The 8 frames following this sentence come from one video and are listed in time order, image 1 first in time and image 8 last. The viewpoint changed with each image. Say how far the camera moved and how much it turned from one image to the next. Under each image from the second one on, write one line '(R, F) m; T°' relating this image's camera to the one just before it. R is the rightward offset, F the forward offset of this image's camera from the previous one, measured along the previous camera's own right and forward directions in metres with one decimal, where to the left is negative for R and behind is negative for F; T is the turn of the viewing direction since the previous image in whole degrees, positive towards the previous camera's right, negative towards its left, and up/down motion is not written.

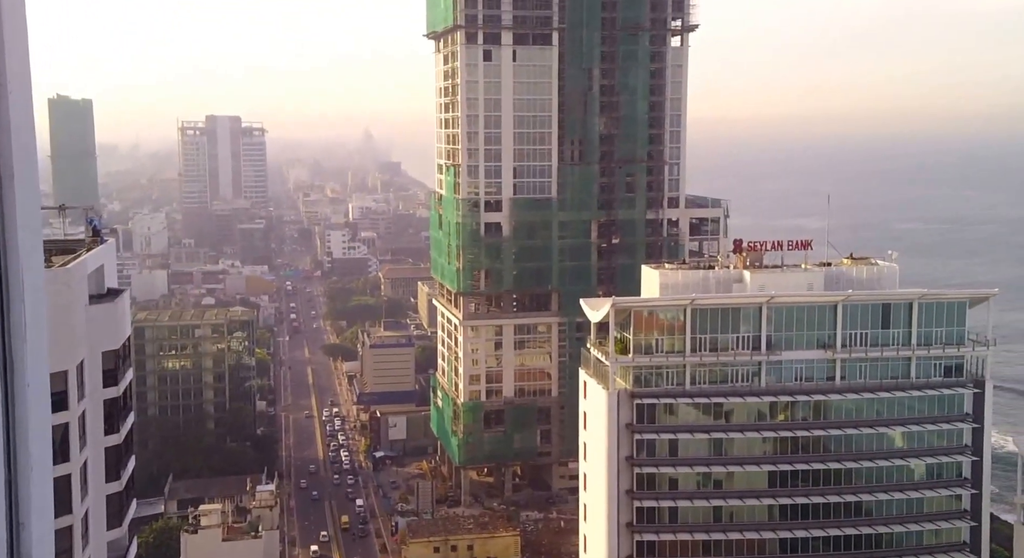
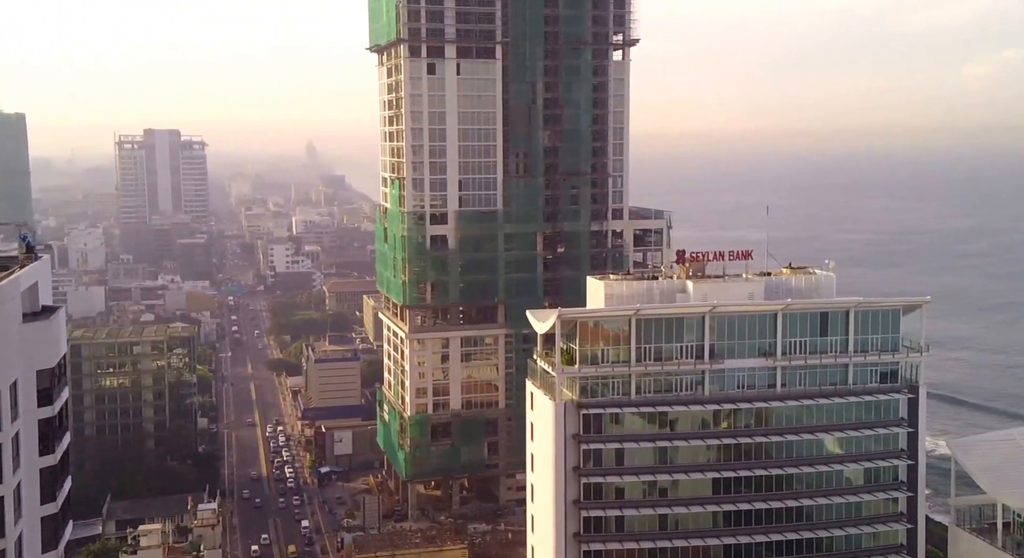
(-0.3, 0.0) m; +3°
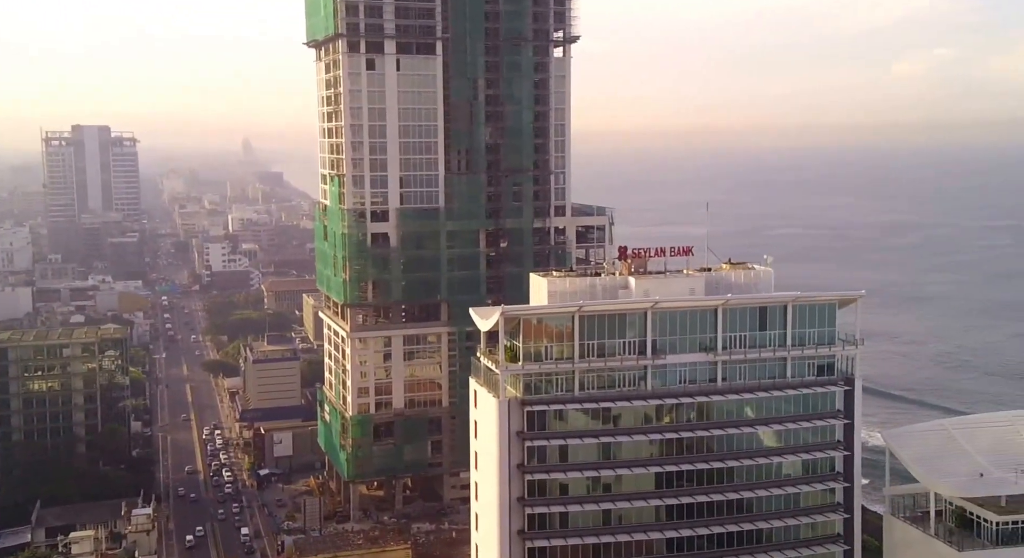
(-0.1, +0.8) m; +3°
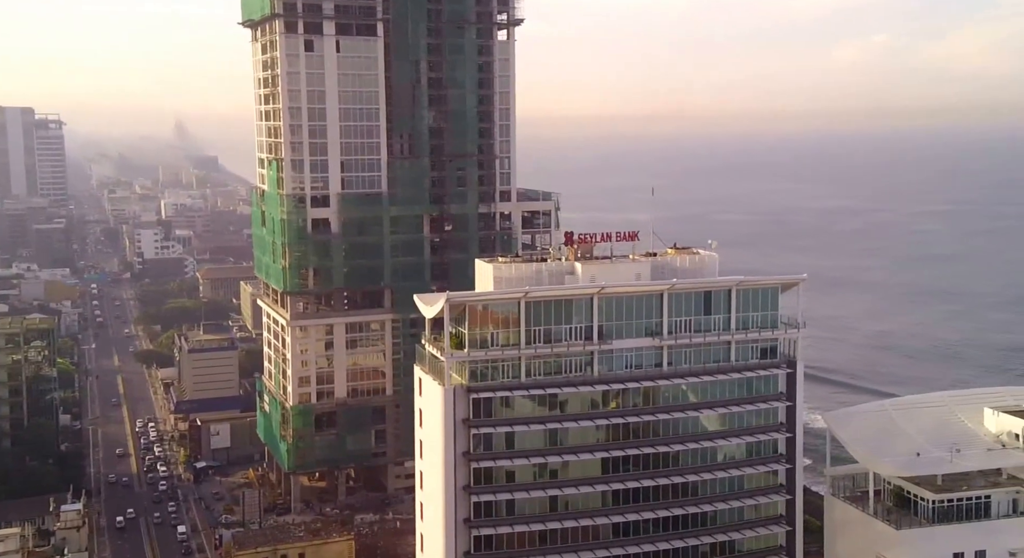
(+0.1, +1.4) m; +3°
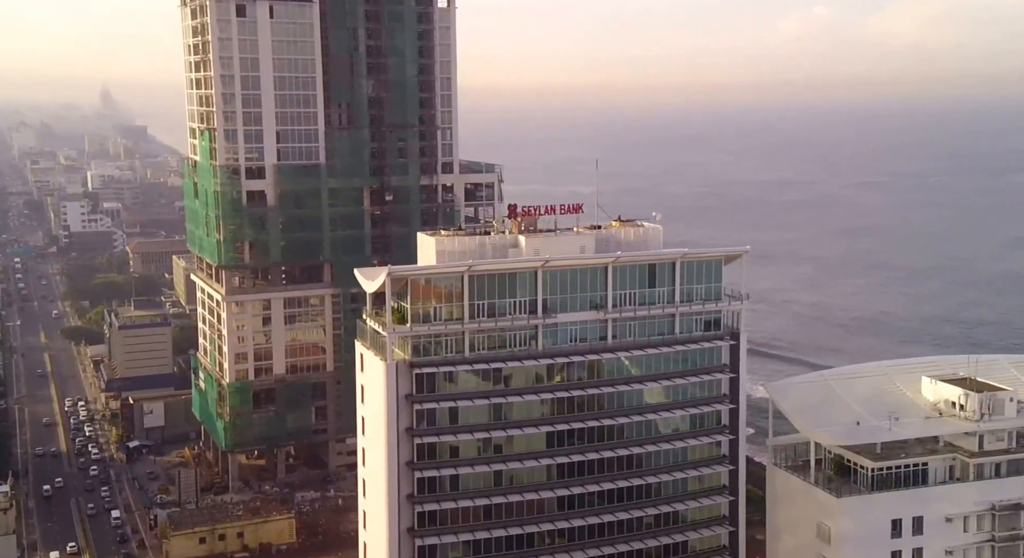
(+0.2, +1.3) m; +3°
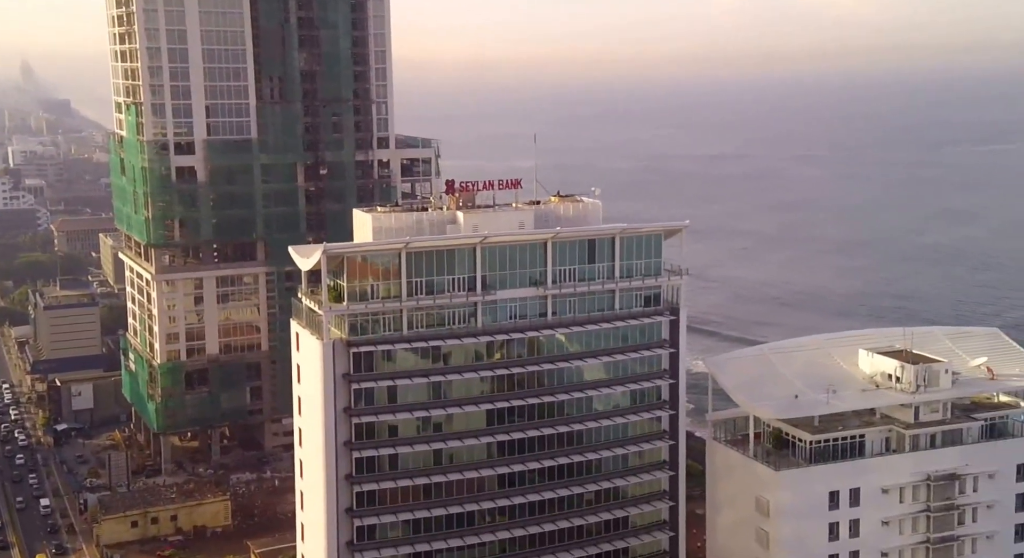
(+0.2, +0.8) m; +3°
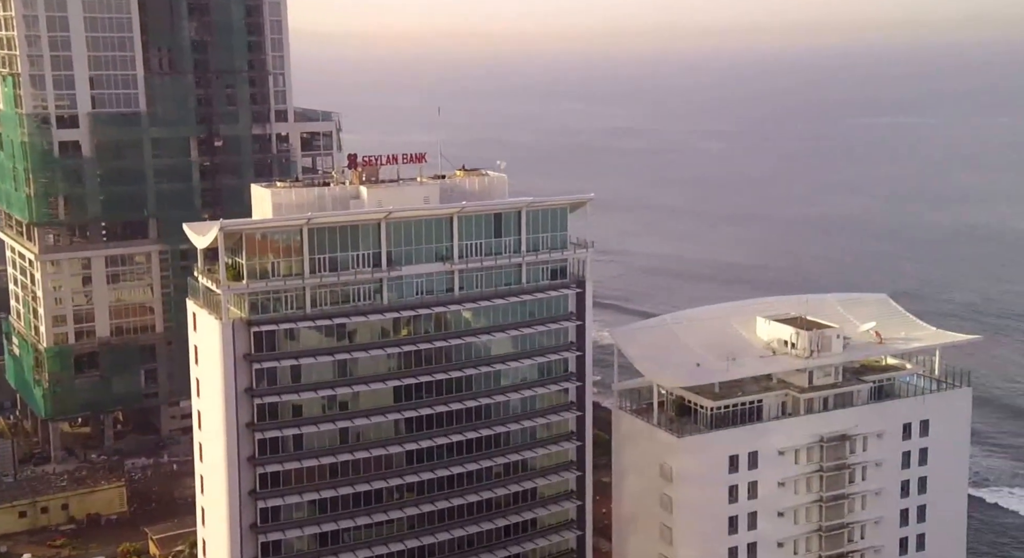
(+0.3, +1.6) m; +4°
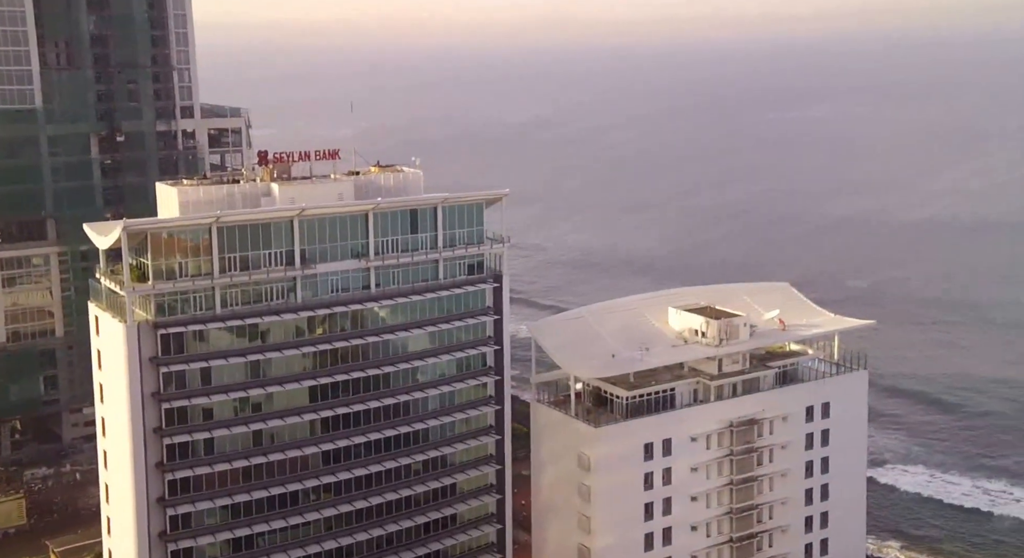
(+0.1, +1.6) m; +4°
